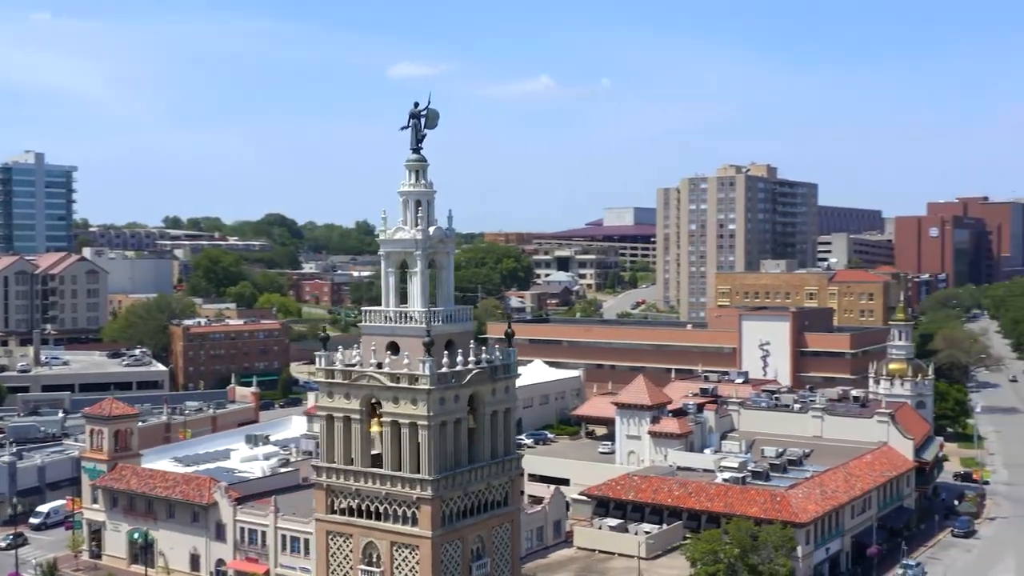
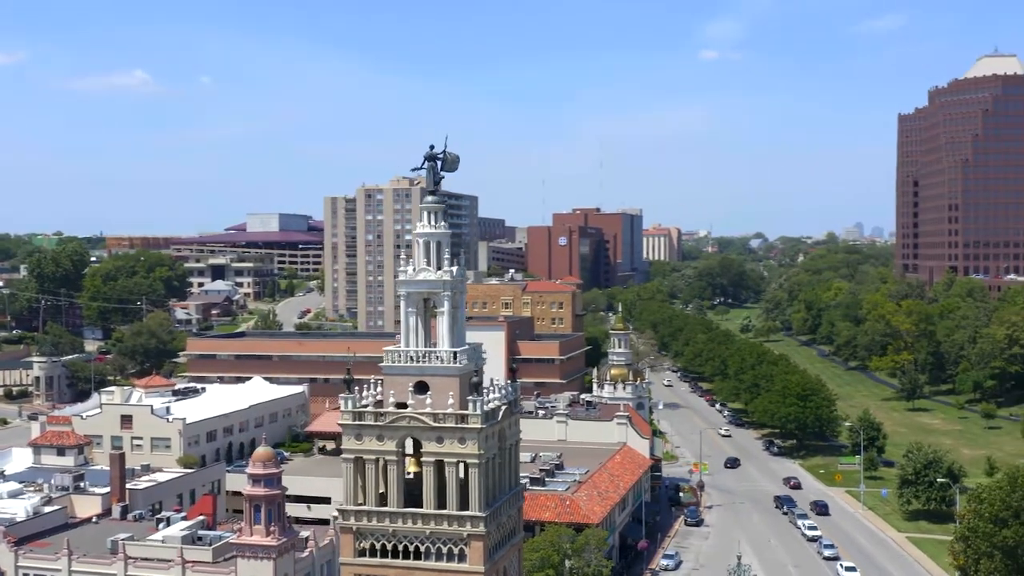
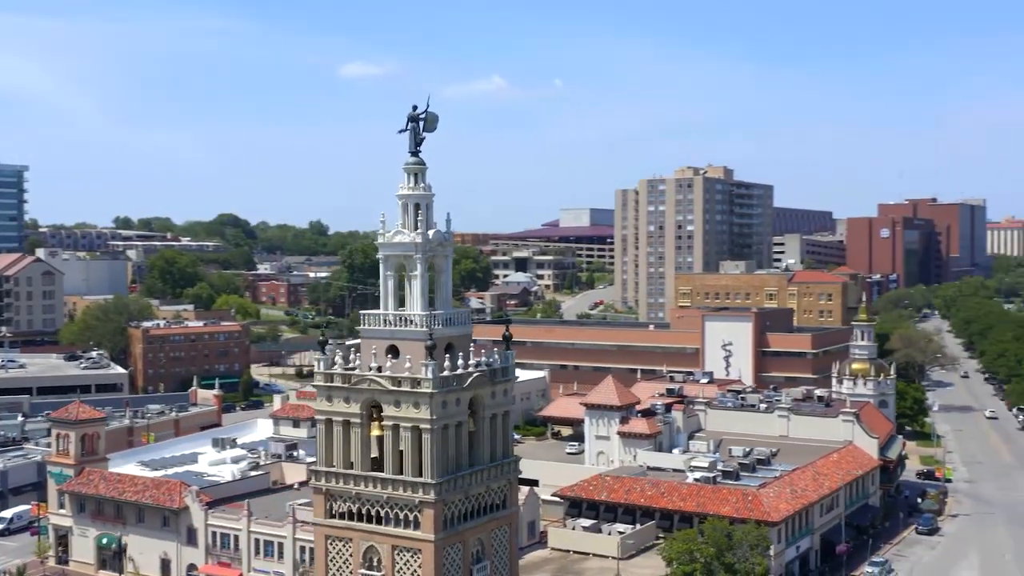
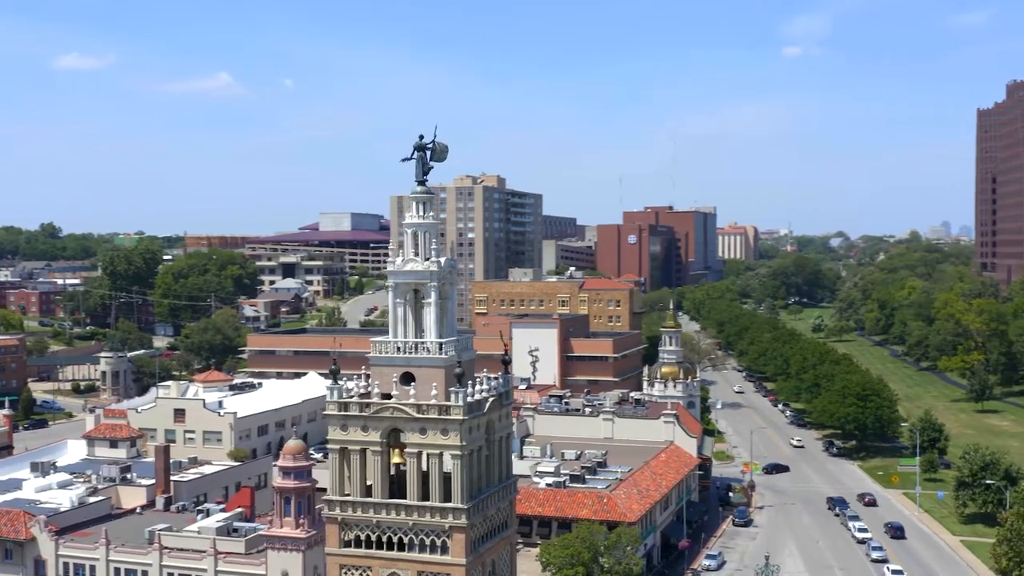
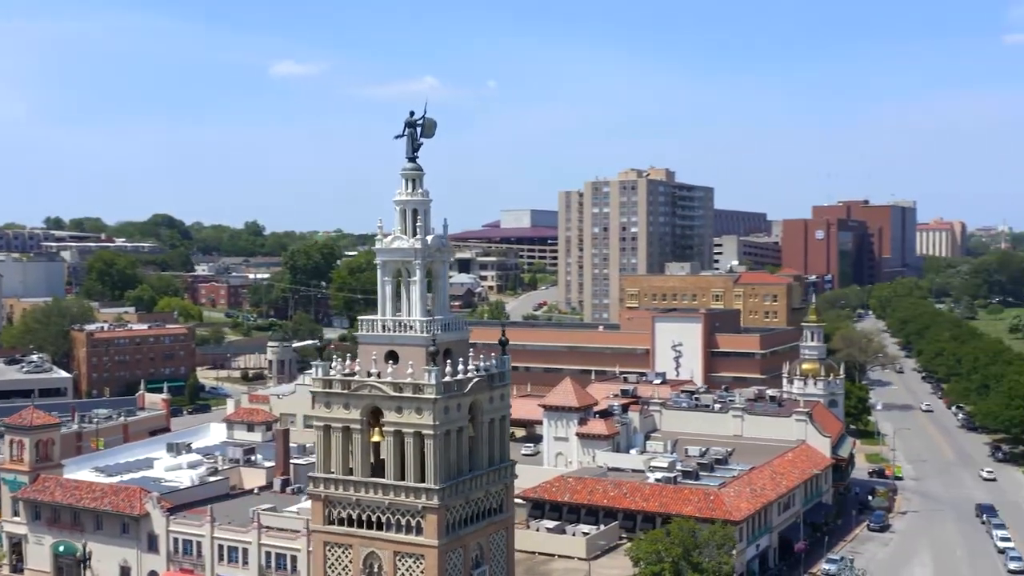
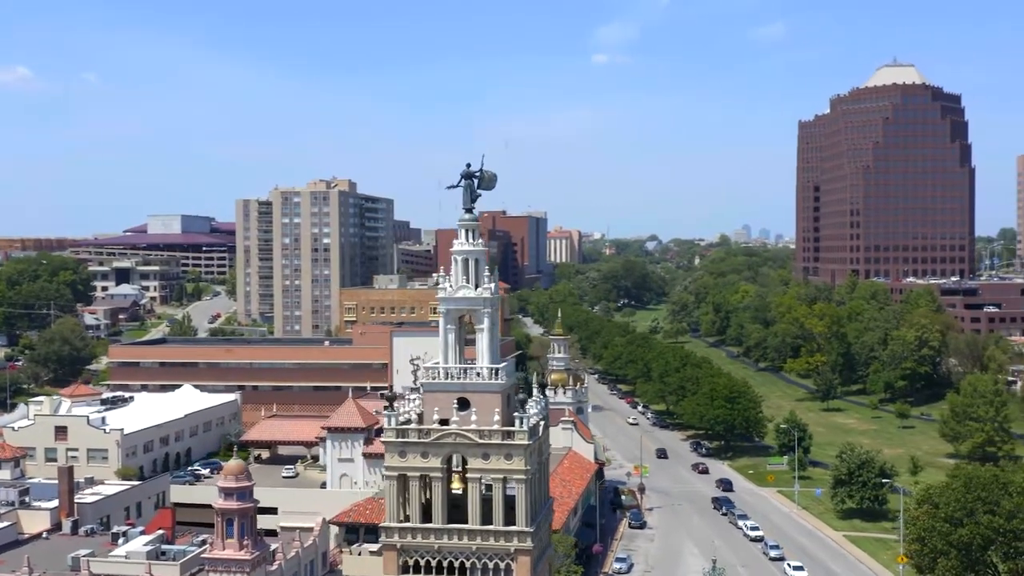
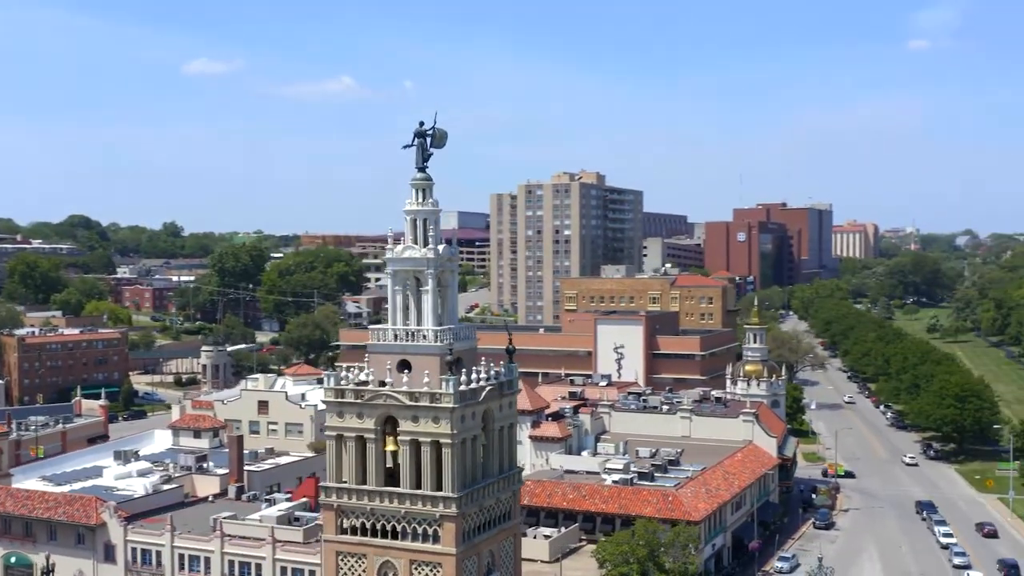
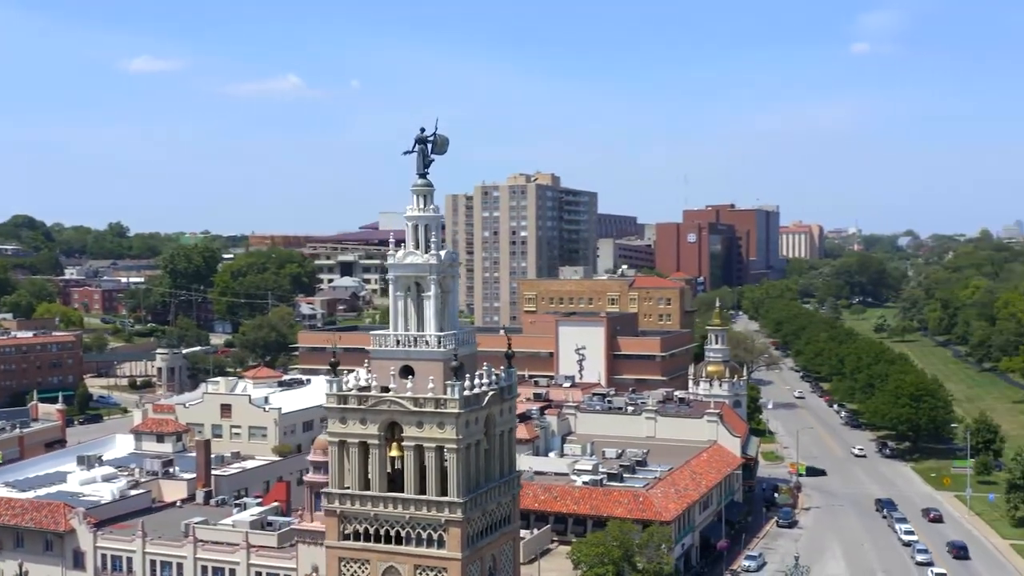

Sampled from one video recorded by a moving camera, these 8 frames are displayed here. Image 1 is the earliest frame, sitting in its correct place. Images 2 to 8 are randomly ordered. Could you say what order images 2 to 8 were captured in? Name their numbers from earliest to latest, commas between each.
3, 5, 7, 8, 4, 2, 6
